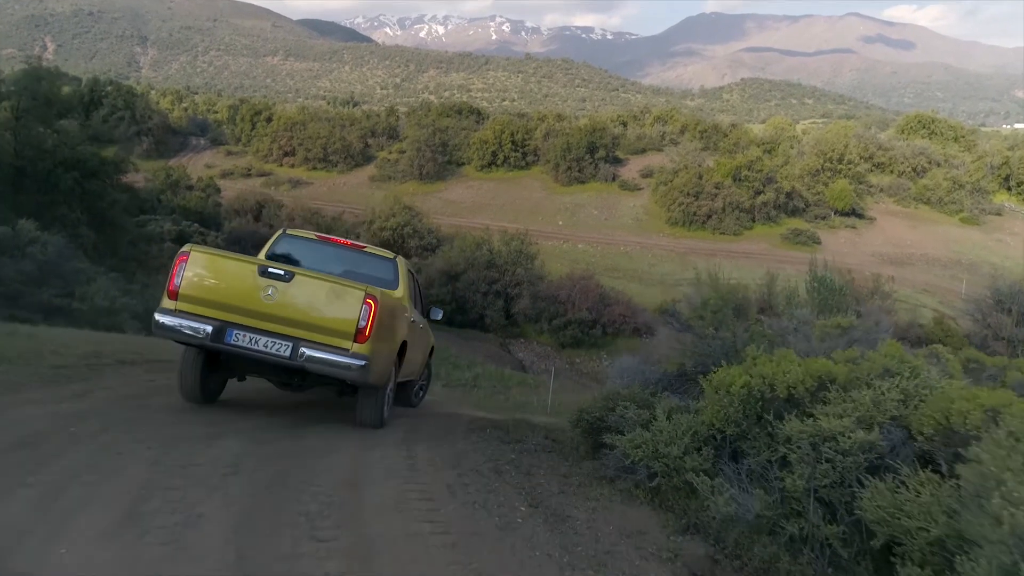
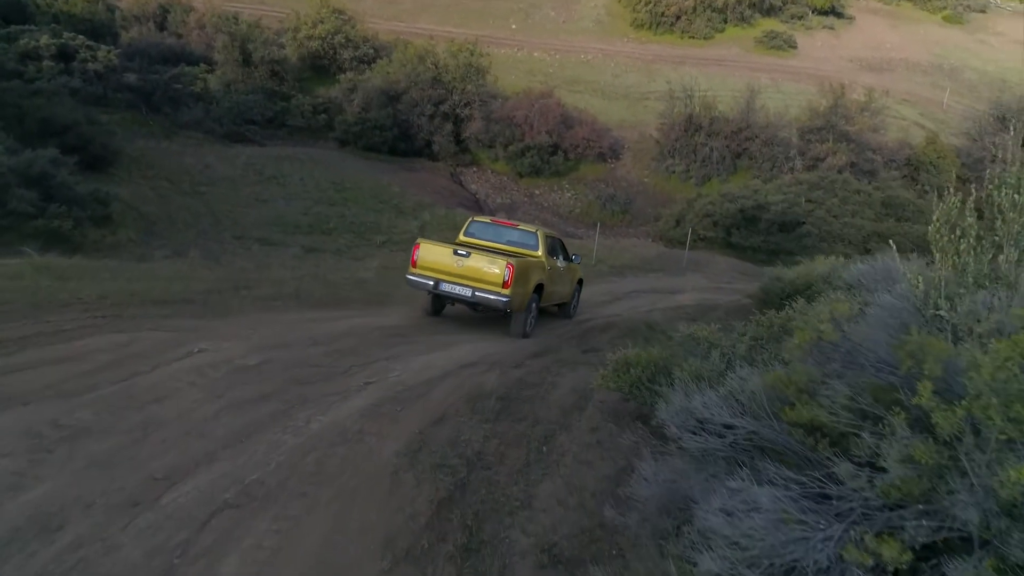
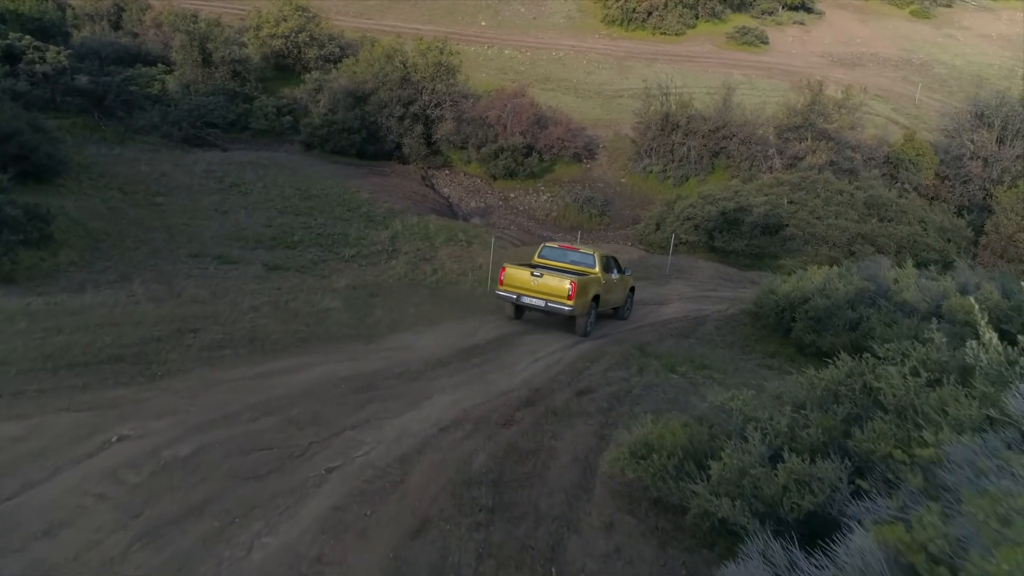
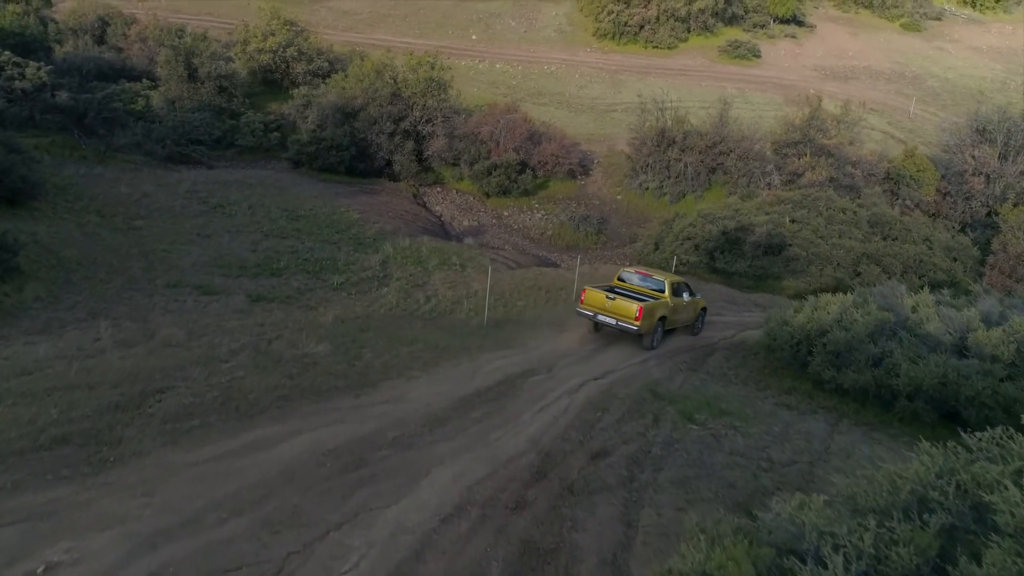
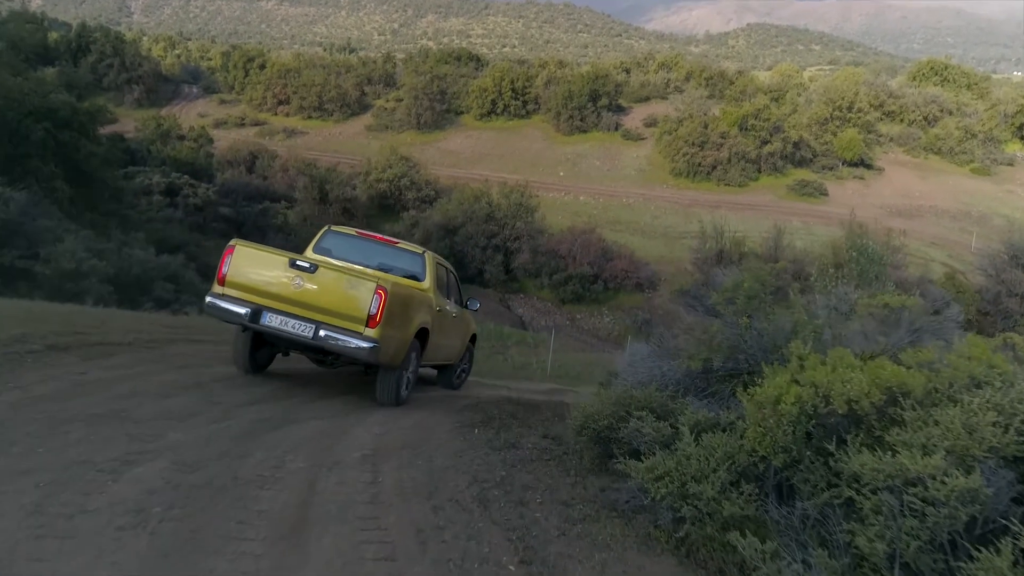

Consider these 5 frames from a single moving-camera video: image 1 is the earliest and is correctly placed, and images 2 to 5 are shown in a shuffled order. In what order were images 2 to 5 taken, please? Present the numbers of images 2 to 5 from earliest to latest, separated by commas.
5, 2, 3, 4
